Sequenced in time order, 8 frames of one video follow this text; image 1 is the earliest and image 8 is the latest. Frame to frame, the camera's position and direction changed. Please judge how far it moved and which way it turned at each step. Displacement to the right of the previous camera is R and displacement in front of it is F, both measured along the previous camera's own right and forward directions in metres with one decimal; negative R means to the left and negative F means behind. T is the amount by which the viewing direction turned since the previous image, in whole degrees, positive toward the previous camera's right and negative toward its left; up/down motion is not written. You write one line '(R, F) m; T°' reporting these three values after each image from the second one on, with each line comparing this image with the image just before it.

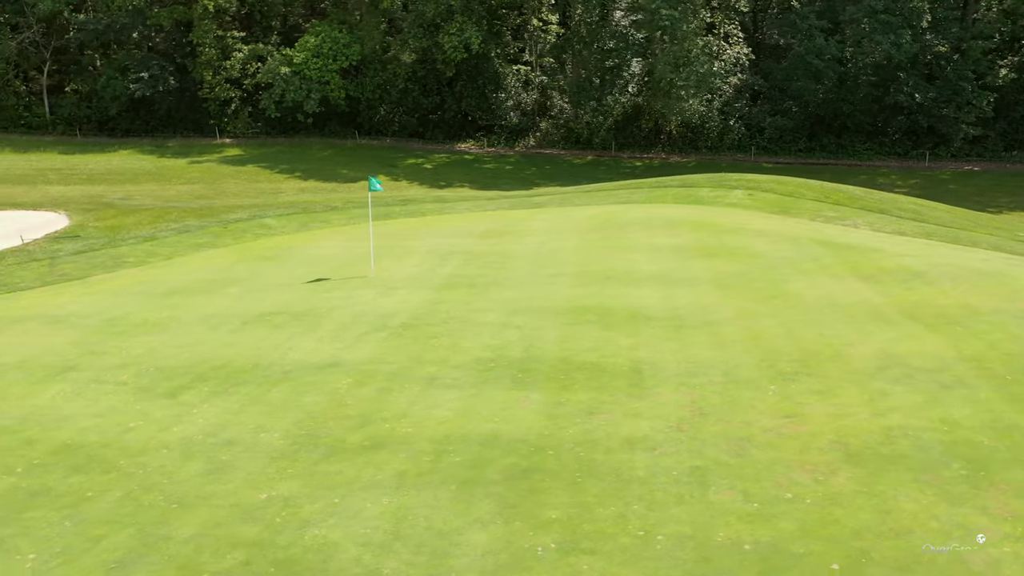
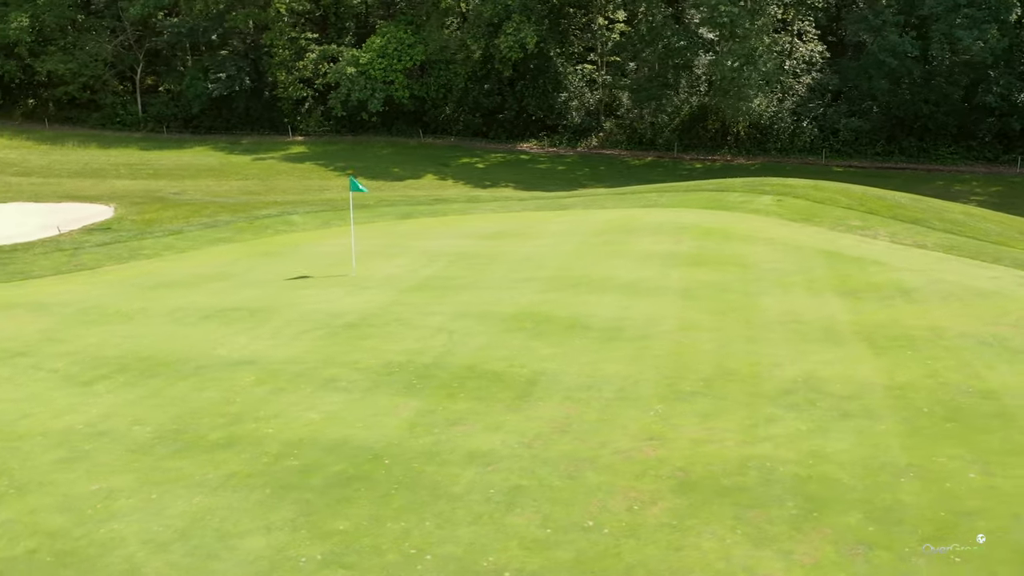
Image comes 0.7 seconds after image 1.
(+2.4, +0.3) m; -8°
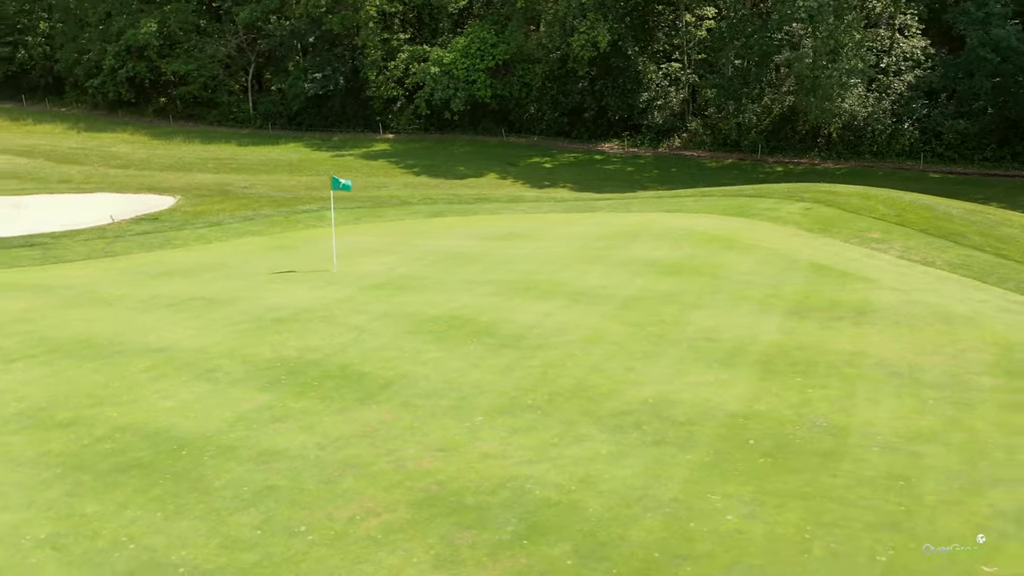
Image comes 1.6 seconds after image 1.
(+3.2, +0.3) m; -10°
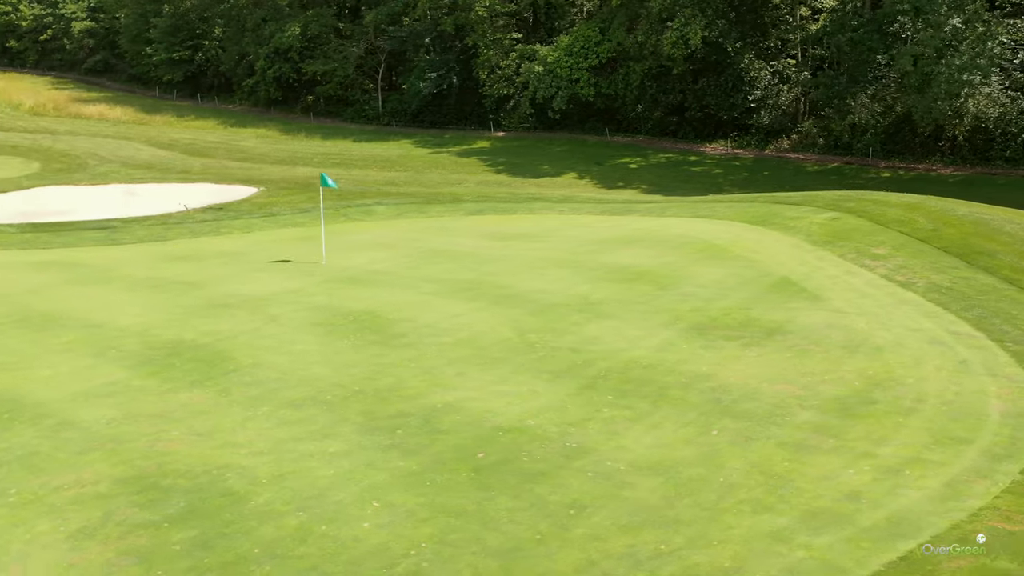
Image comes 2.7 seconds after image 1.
(+4.1, +0.4) m; -13°
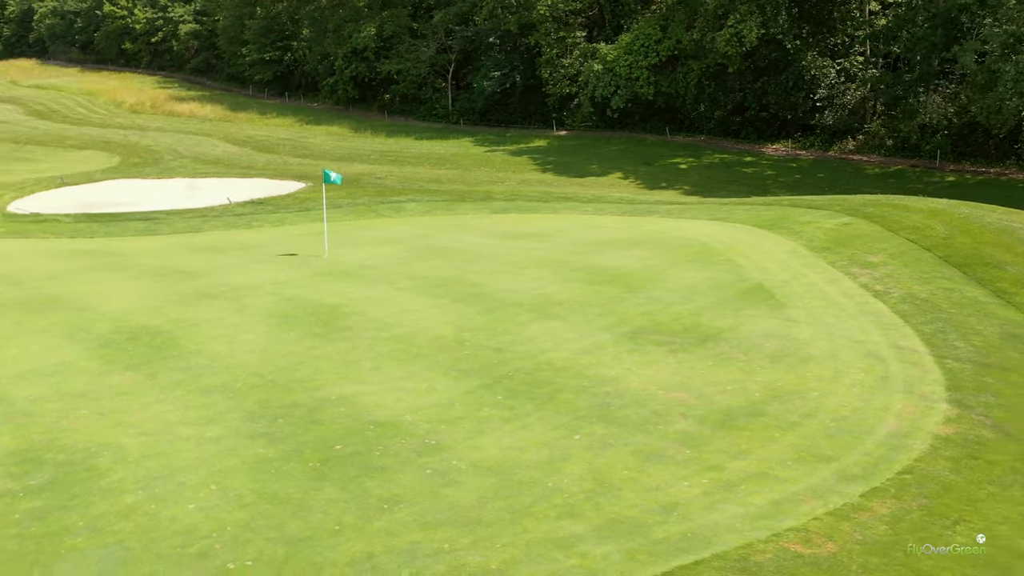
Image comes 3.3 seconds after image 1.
(+2.2, +0.1) m; -7°
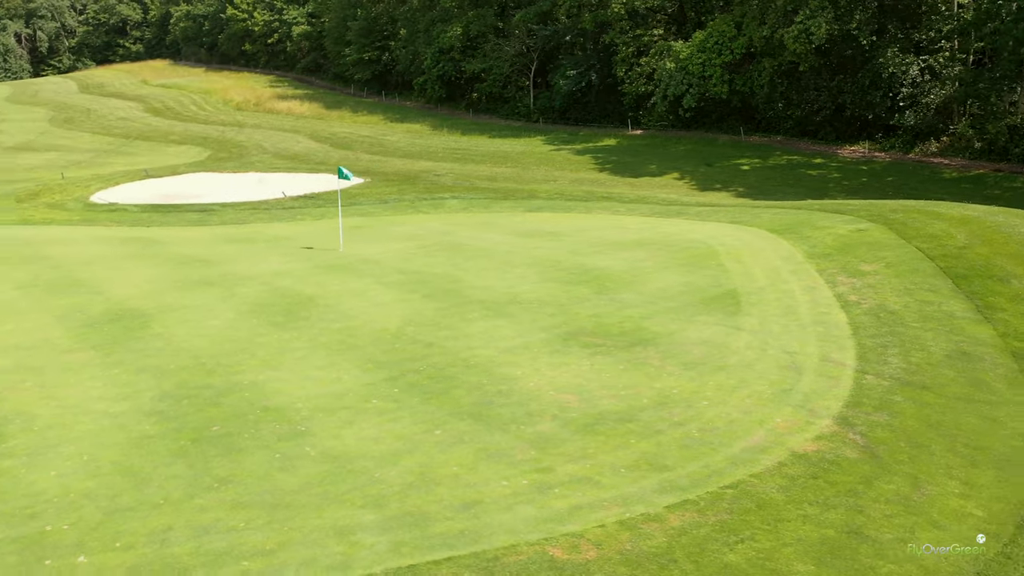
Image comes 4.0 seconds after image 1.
(+2.4, 0.0) m; -8°
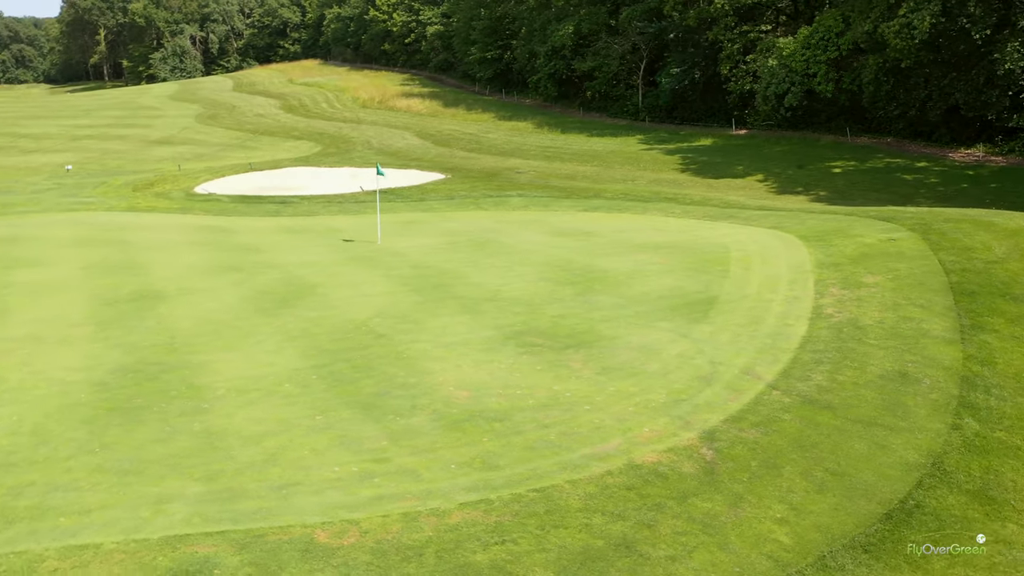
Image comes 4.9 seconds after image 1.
(+2.6, +0.1) m; -10°
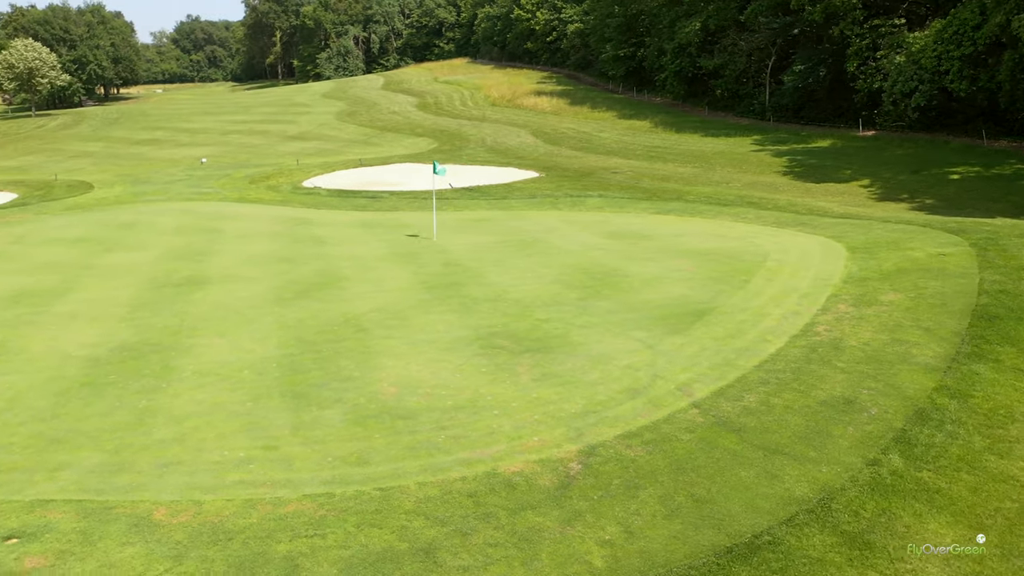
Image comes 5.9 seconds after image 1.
(+2.4, +0.2) m; -11°
